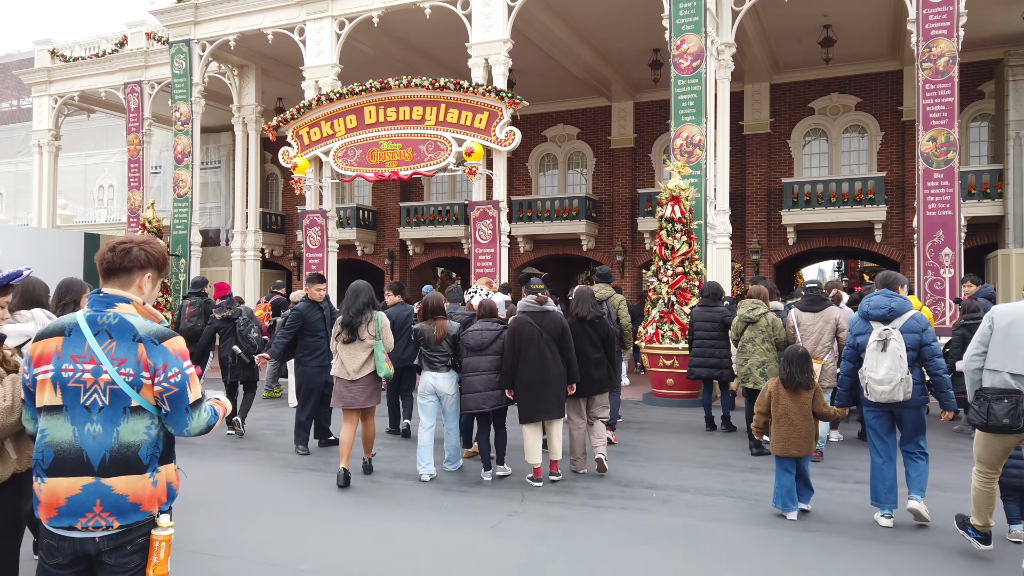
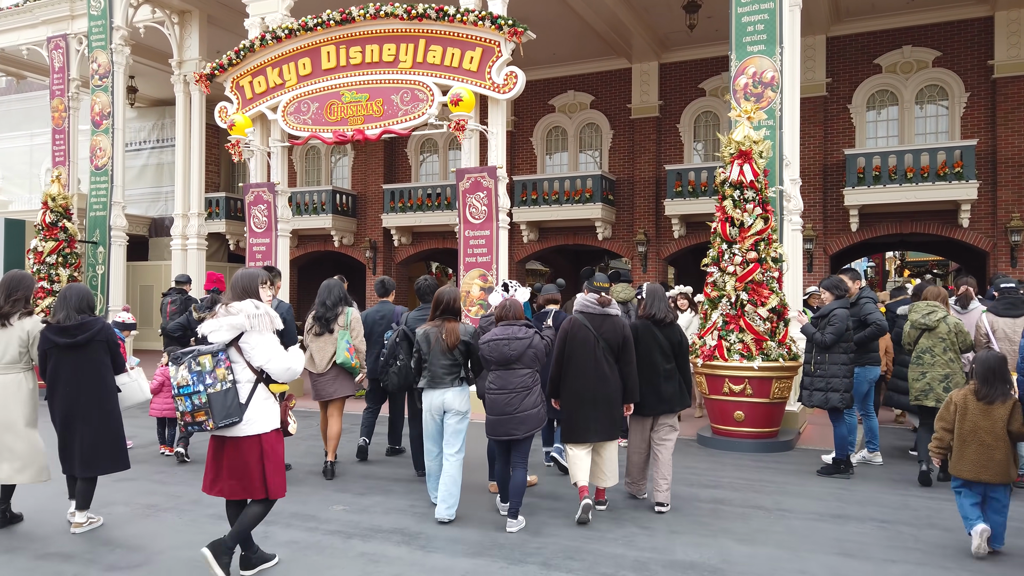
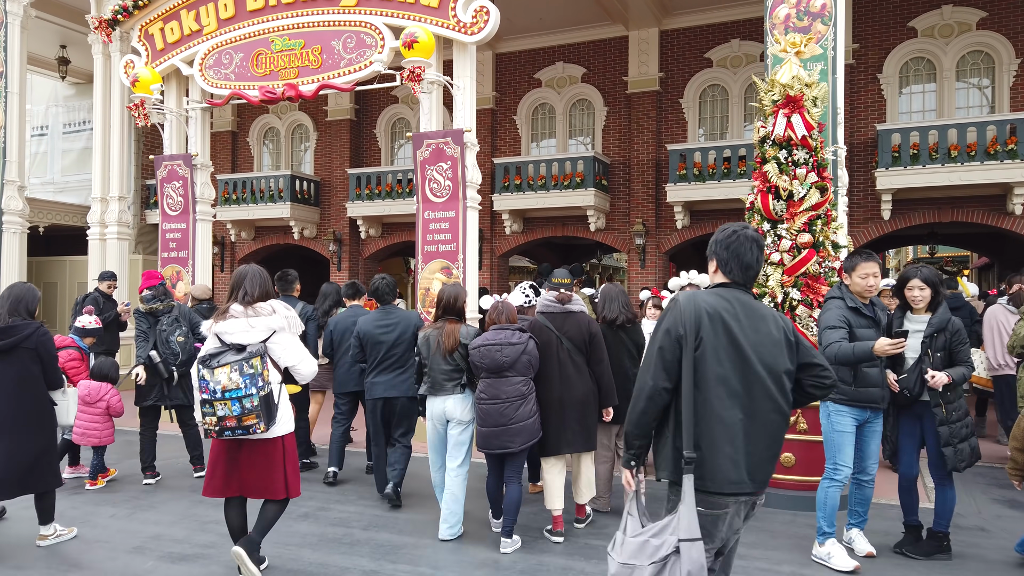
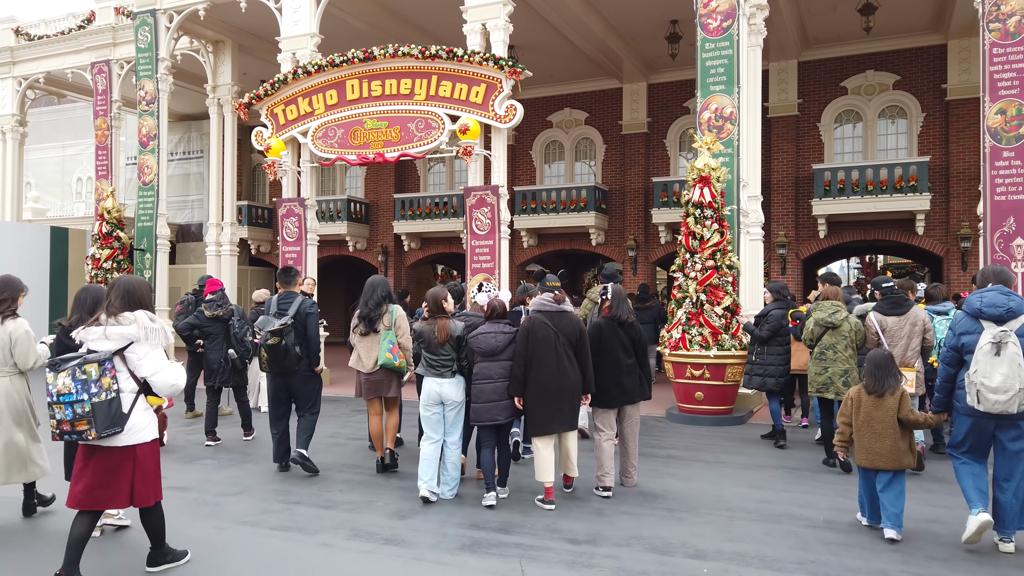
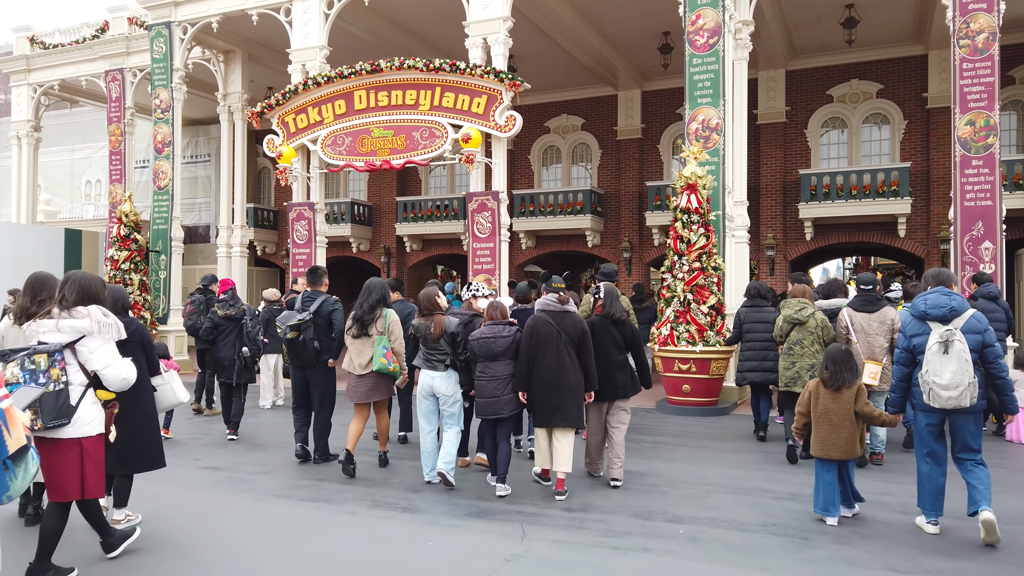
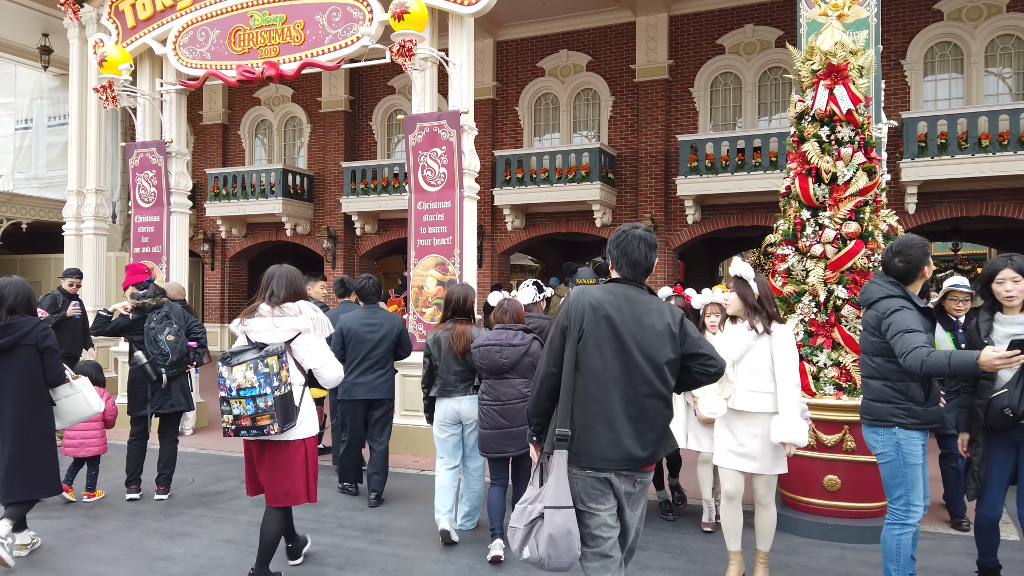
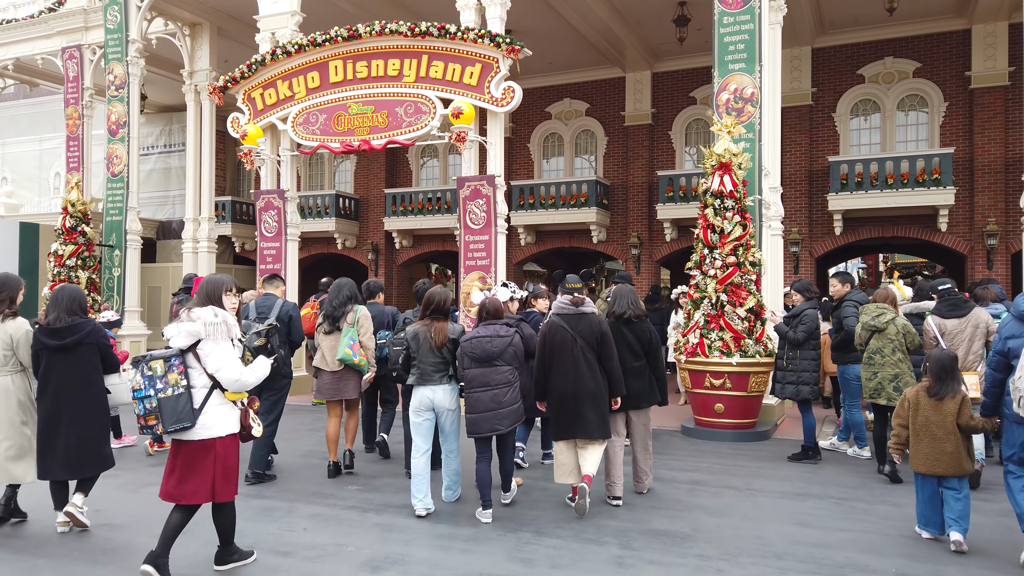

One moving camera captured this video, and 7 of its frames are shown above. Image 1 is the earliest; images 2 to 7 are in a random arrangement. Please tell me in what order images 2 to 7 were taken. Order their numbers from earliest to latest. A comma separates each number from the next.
5, 4, 7, 2, 3, 6
